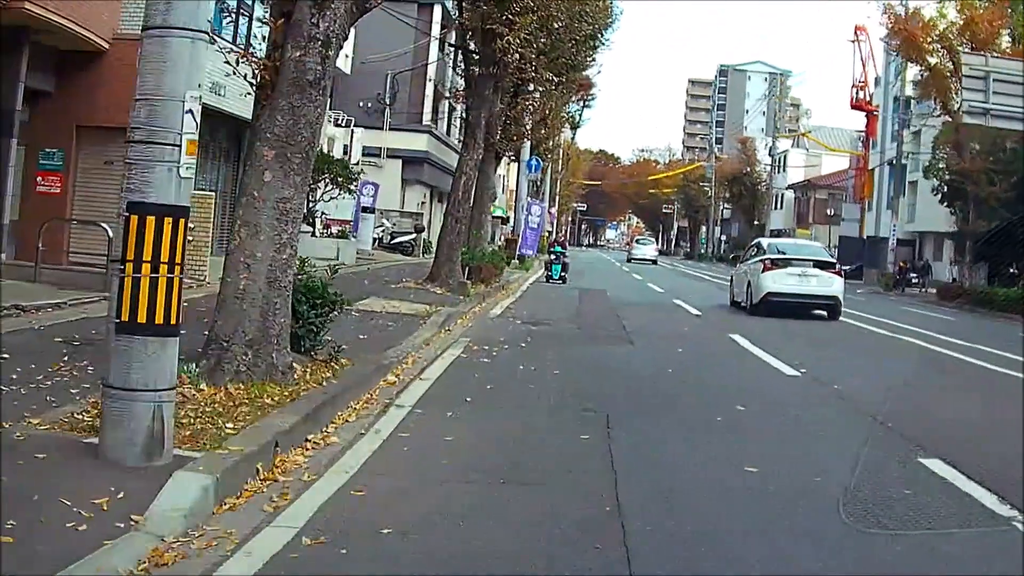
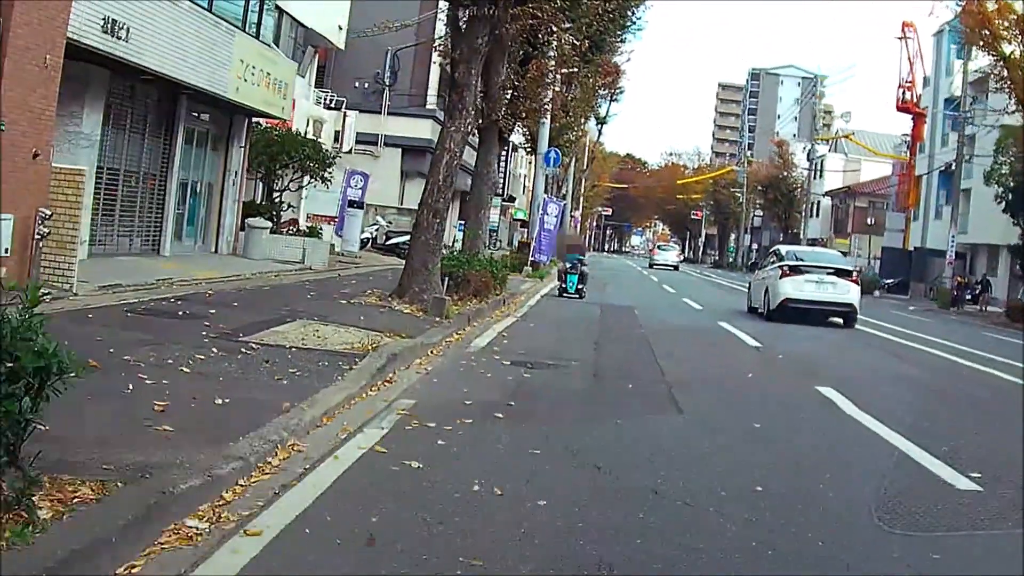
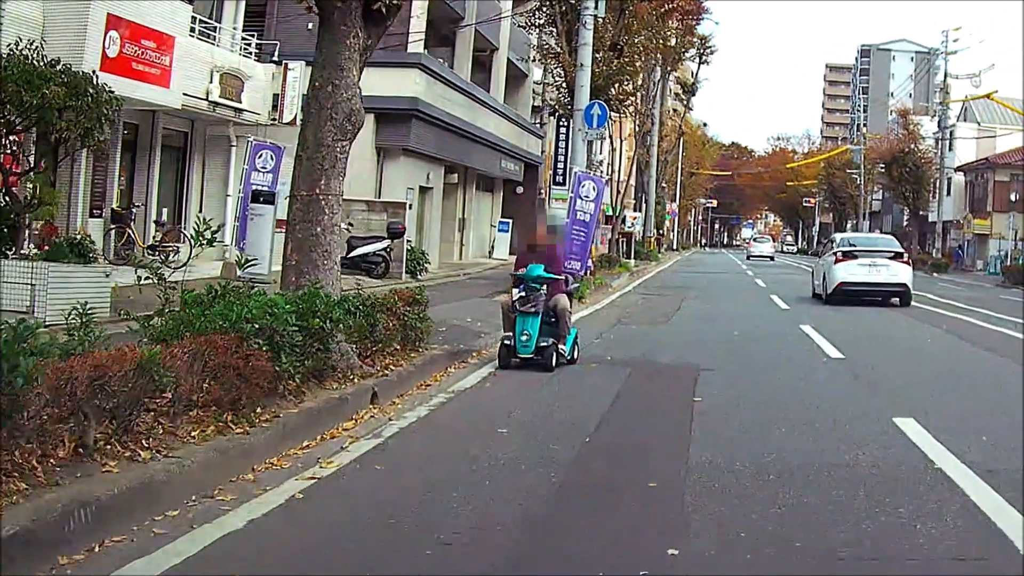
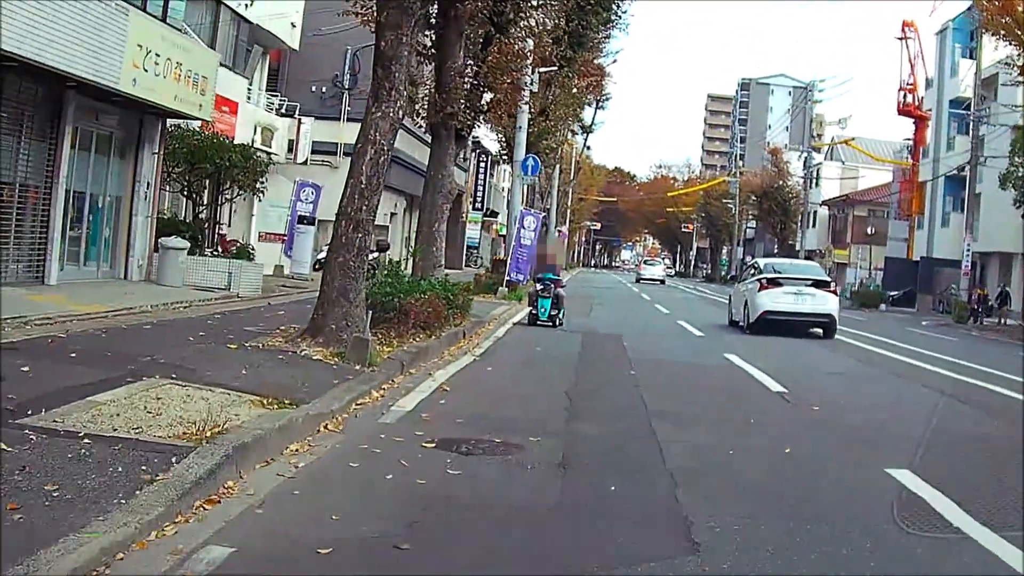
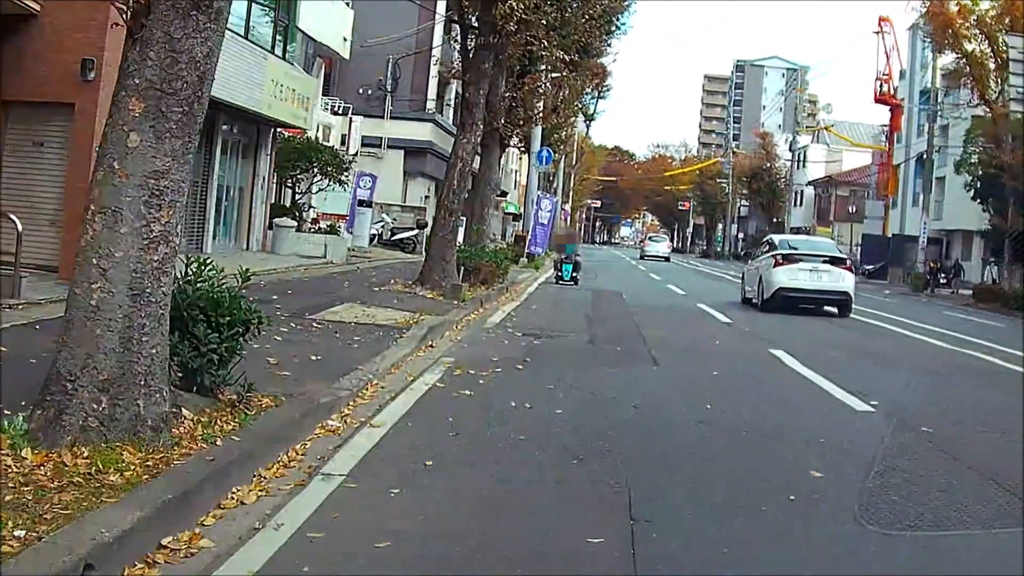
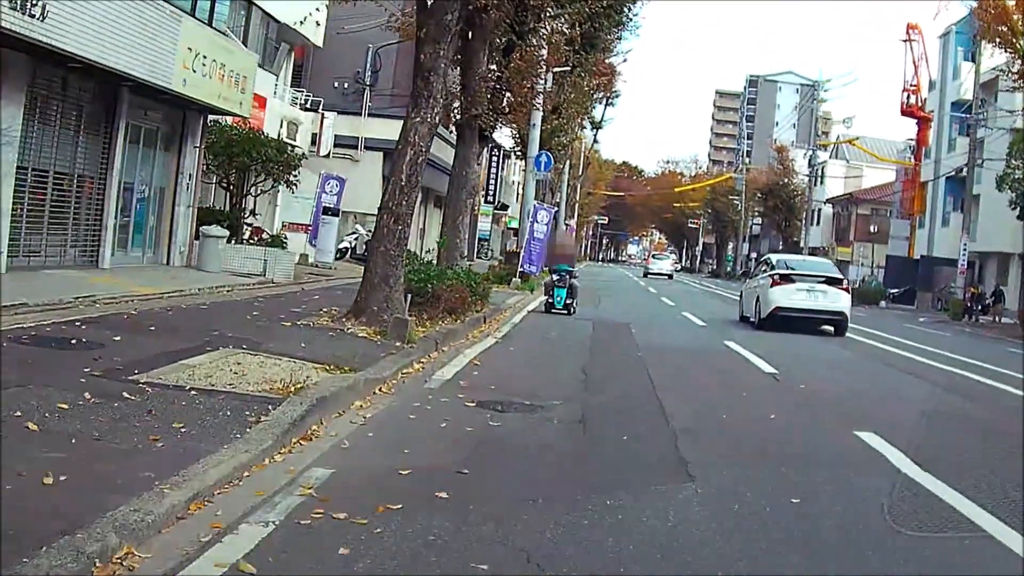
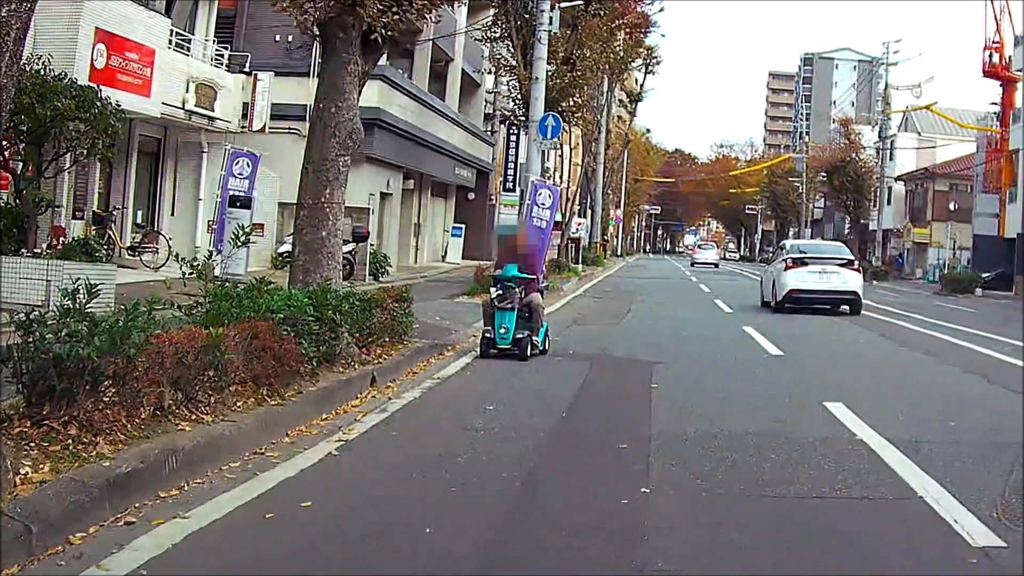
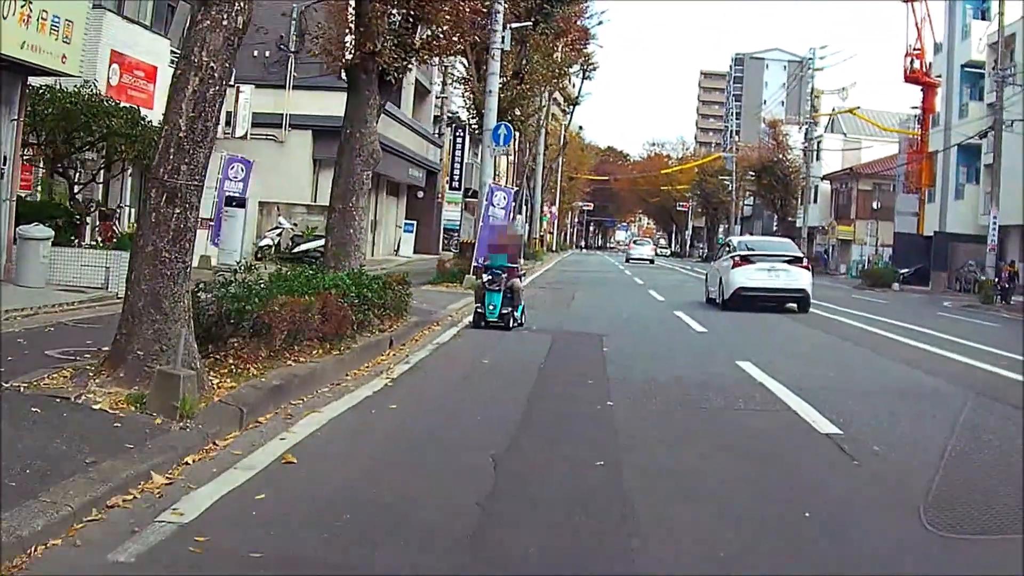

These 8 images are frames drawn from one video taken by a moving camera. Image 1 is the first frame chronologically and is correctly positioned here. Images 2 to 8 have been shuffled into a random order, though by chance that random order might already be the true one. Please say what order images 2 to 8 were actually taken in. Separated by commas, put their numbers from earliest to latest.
5, 2, 6, 4, 8, 7, 3
